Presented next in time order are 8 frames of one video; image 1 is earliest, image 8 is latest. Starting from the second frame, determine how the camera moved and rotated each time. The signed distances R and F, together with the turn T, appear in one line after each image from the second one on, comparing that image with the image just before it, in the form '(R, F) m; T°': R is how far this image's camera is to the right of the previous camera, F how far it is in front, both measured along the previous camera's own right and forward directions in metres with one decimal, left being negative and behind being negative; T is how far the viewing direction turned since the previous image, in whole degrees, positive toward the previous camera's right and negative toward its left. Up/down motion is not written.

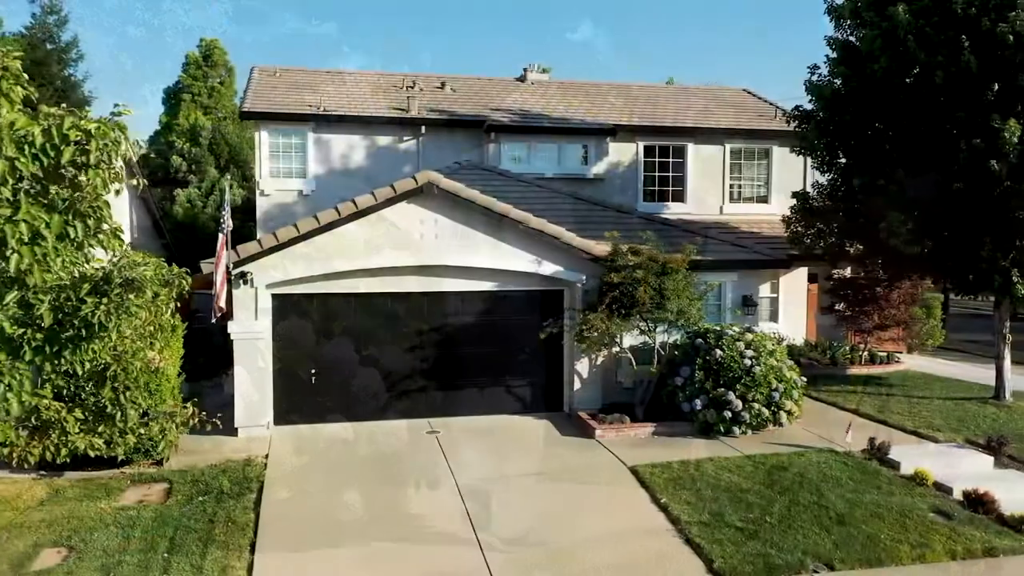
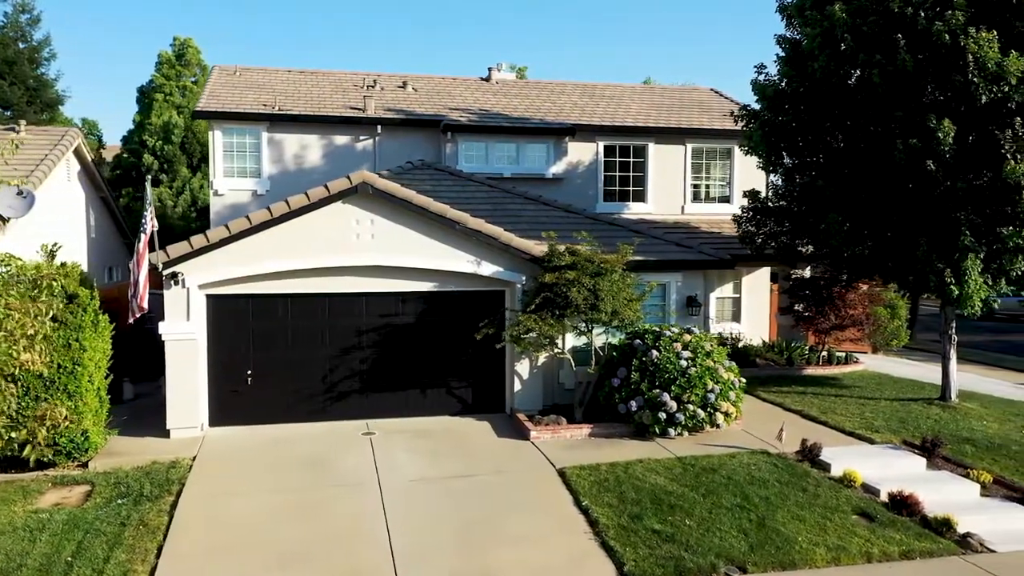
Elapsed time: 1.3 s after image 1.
(+1.5, +0.1) m; 0°
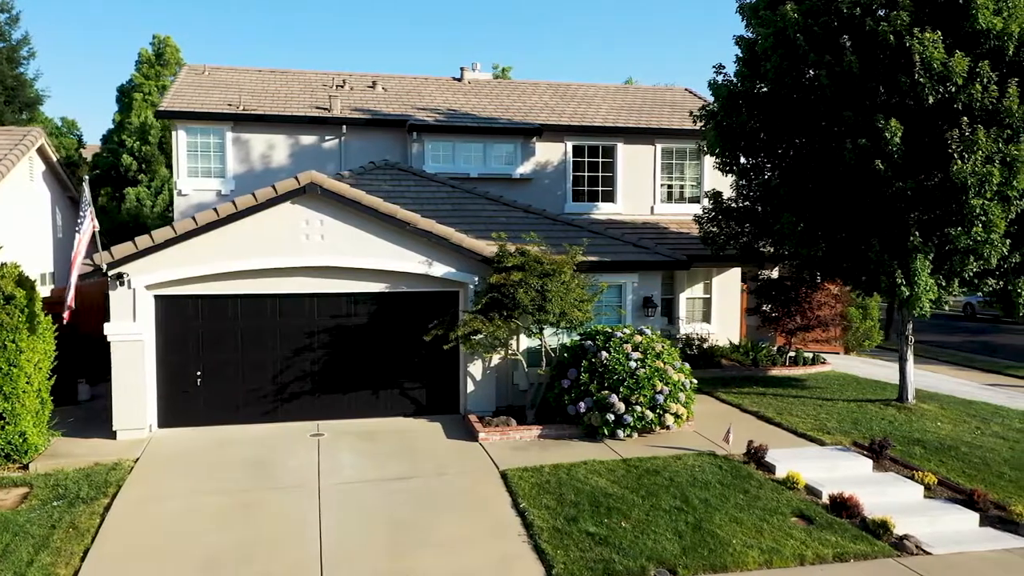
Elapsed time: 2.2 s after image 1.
(+1.2, 0.0) m; 0°
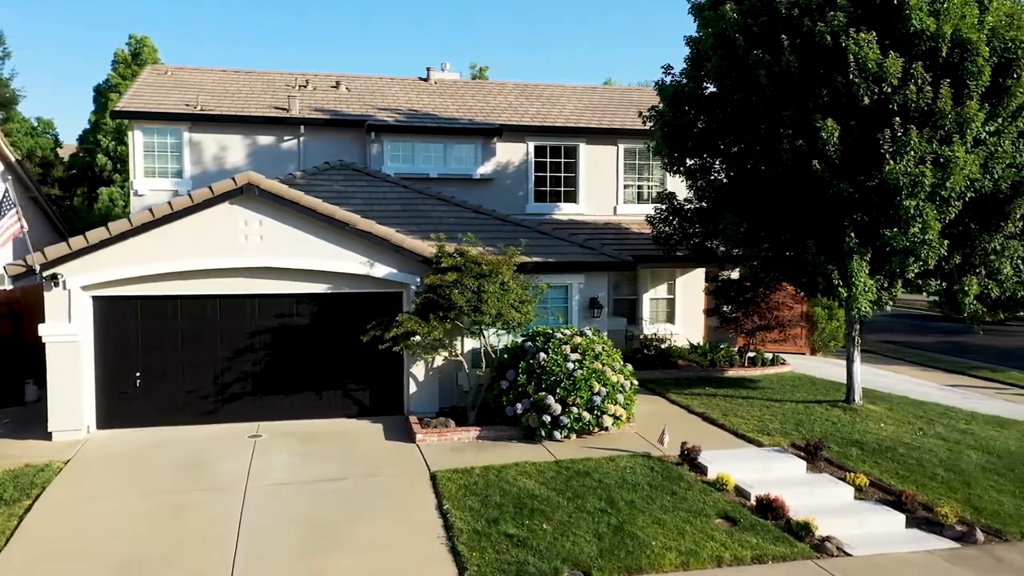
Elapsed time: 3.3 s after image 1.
(+1.4, 0.0) m; 0°
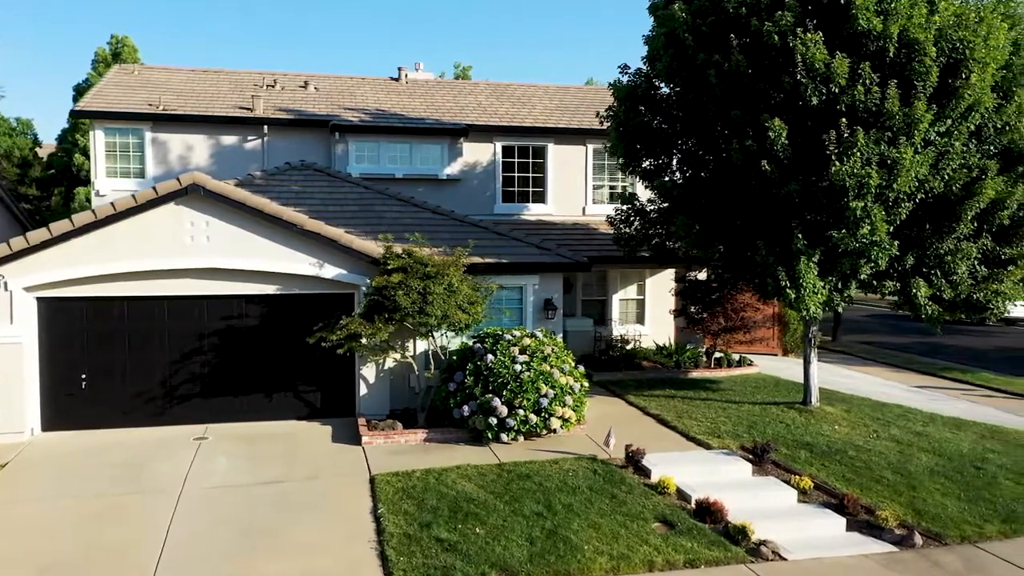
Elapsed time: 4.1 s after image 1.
(+1.2, +0.1) m; 0°
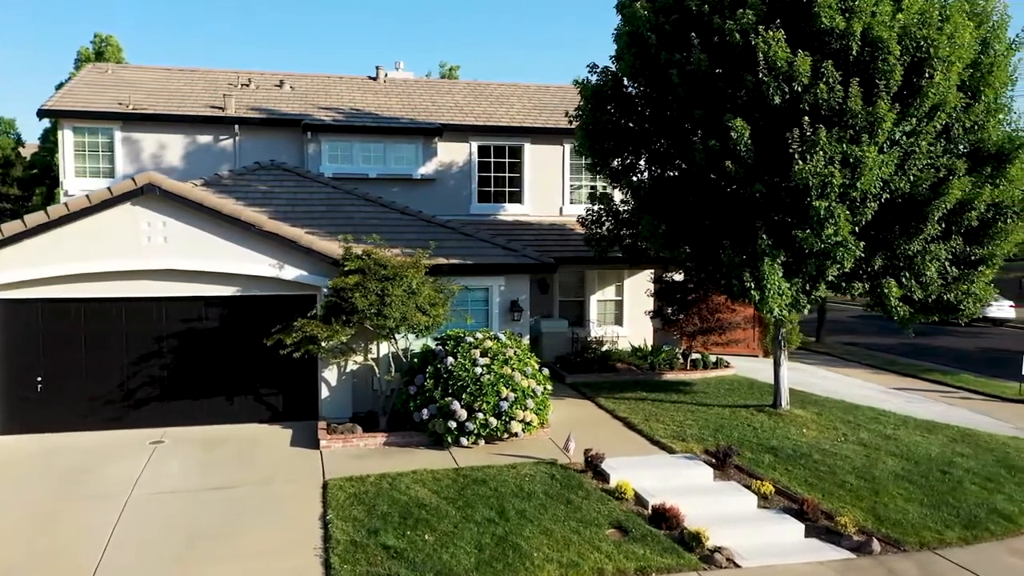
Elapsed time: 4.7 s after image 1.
(+0.9, +0.2) m; 0°
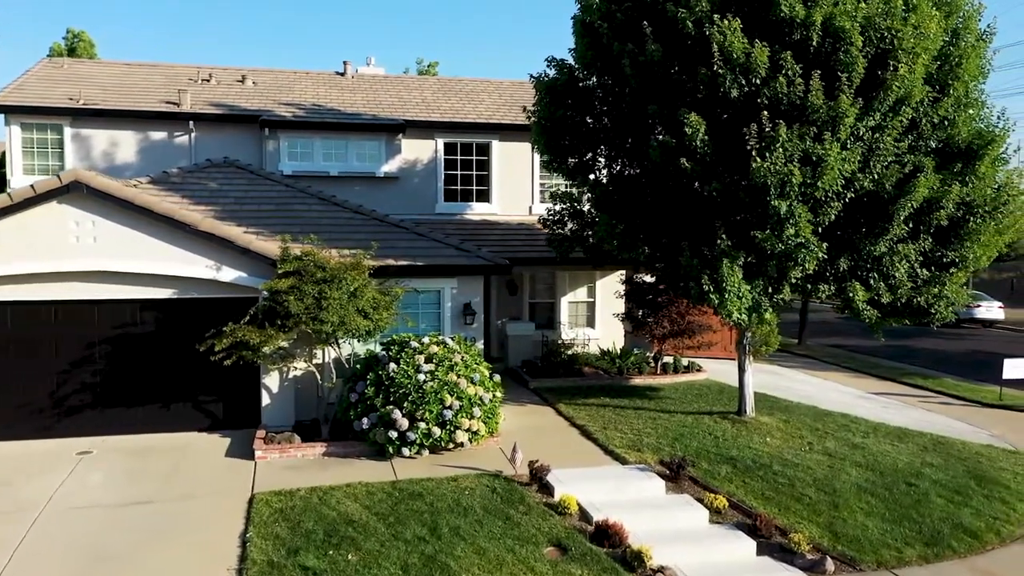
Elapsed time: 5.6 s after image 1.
(+1.2, +0.5) m; 0°
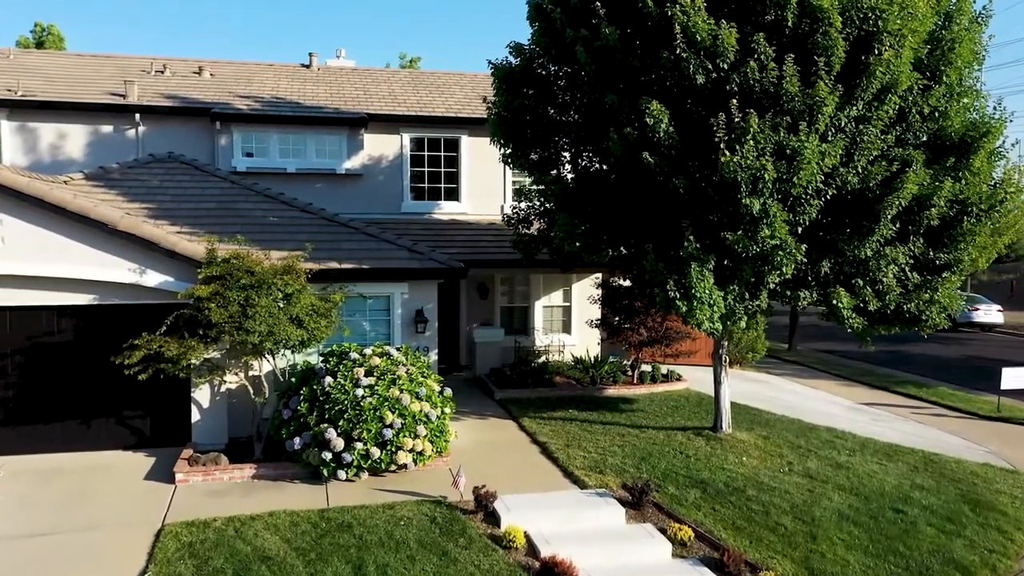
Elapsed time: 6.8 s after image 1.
(+1.0, +0.9) m; 0°
